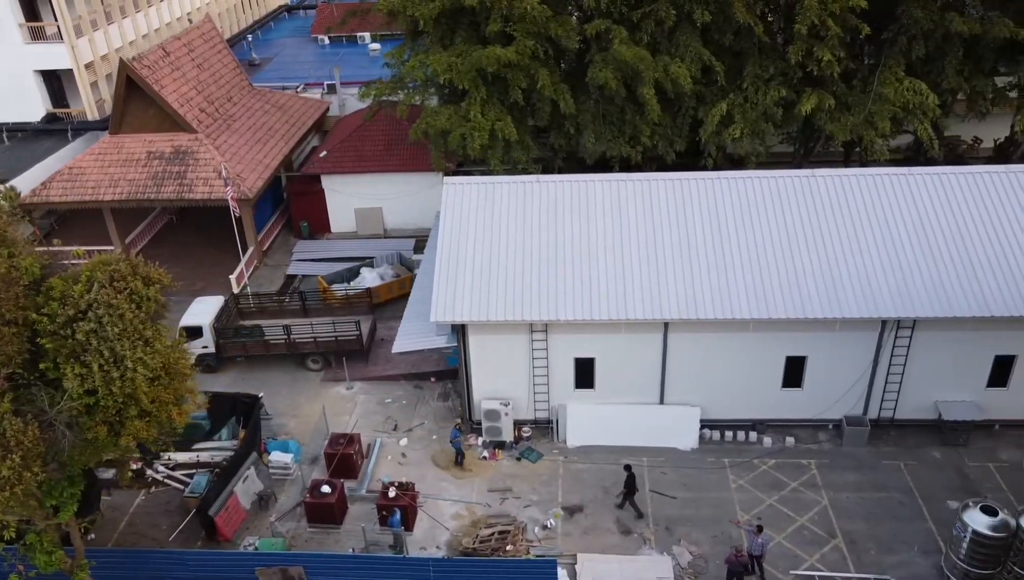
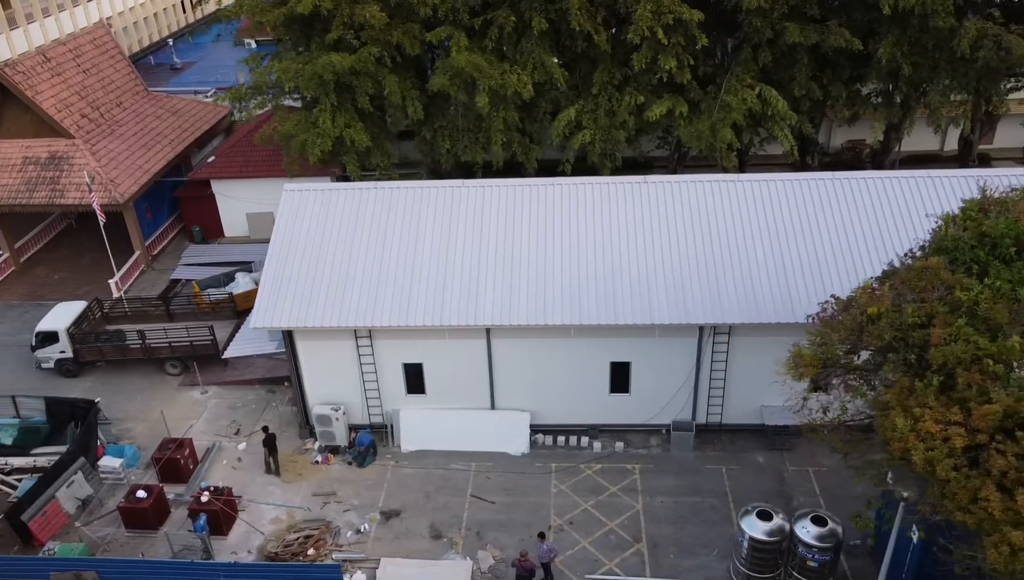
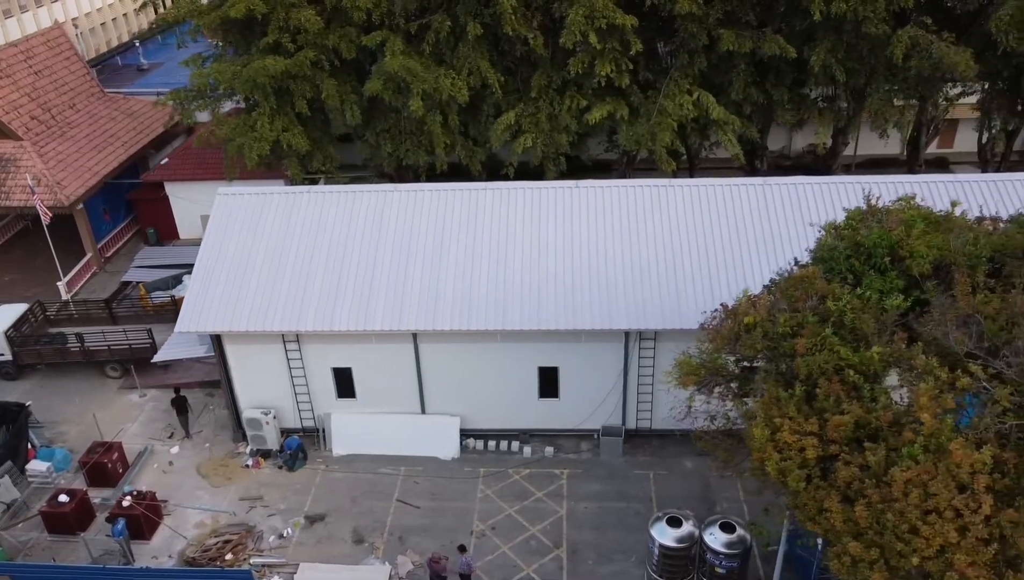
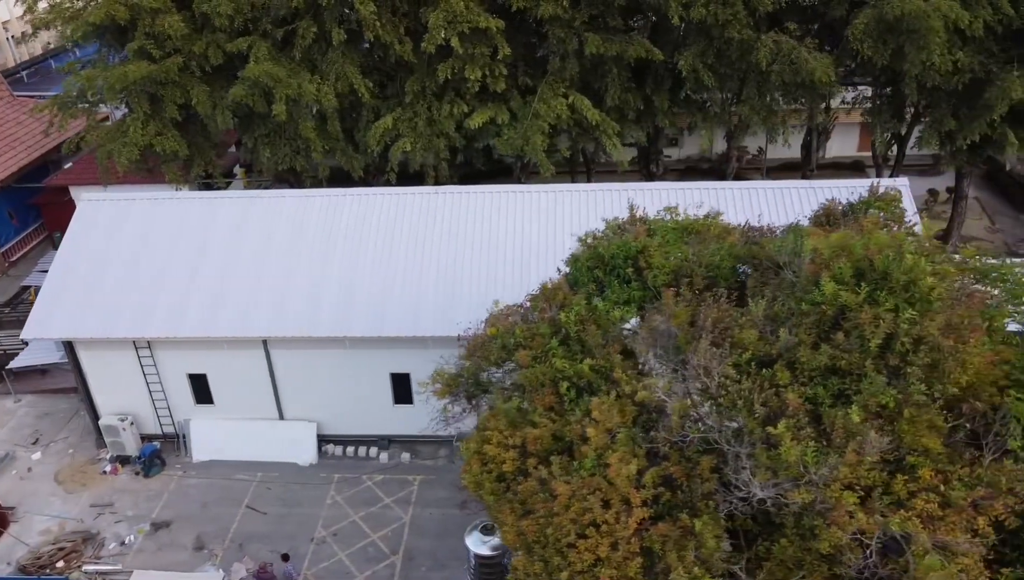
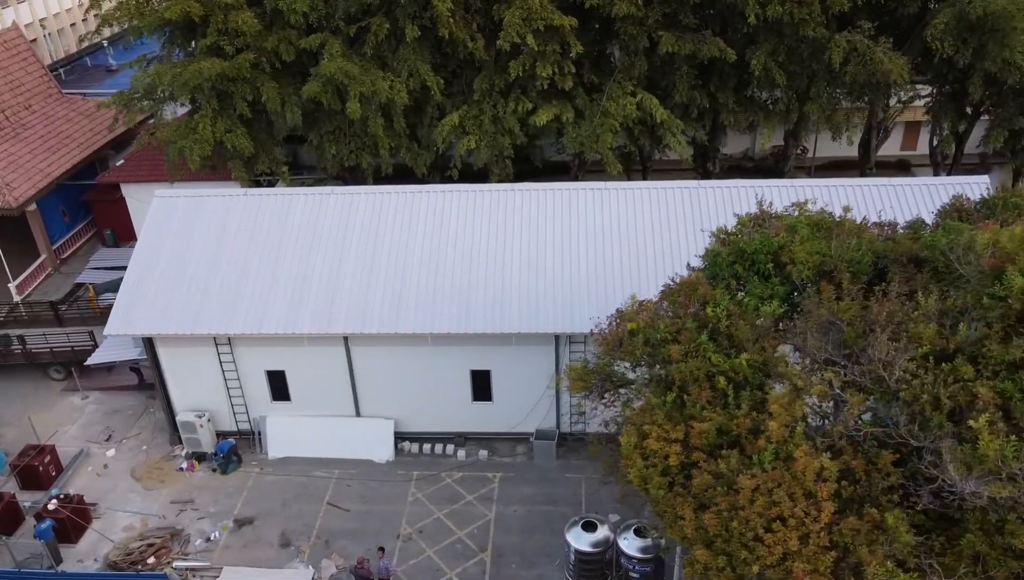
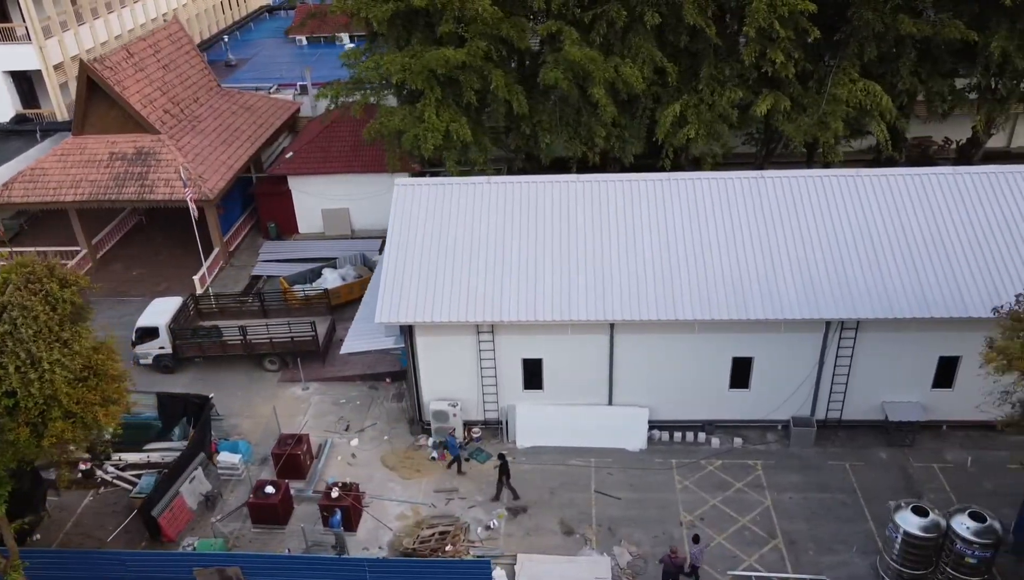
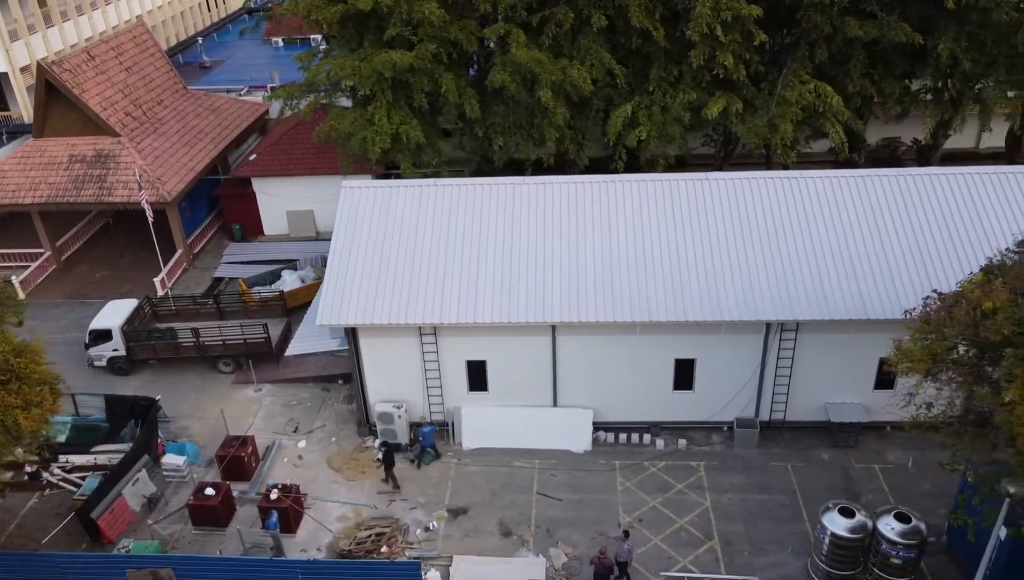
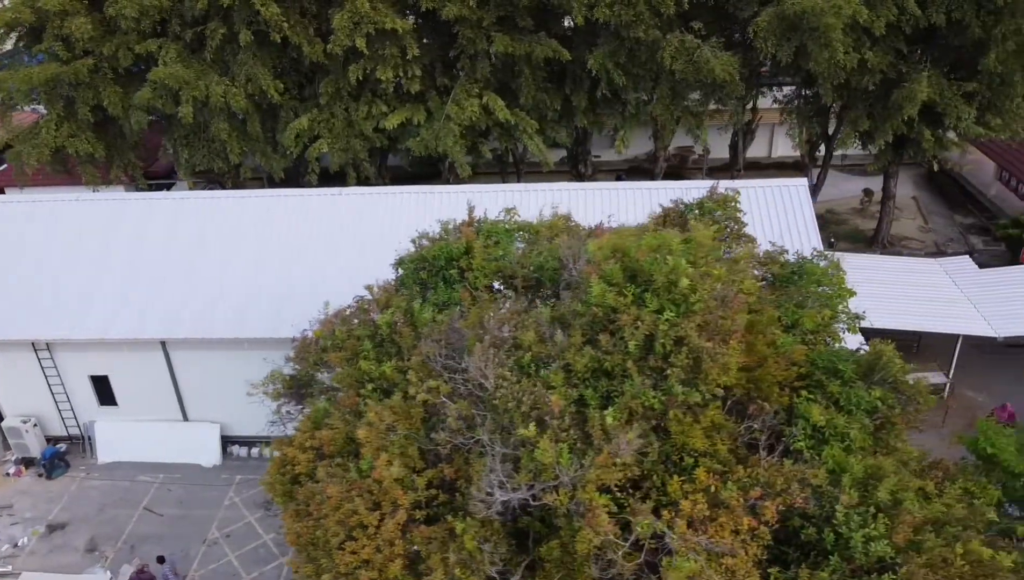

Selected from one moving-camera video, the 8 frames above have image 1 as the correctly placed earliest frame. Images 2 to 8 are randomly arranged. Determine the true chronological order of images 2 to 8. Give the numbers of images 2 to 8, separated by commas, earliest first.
6, 7, 2, 3, 5, 4, 8
